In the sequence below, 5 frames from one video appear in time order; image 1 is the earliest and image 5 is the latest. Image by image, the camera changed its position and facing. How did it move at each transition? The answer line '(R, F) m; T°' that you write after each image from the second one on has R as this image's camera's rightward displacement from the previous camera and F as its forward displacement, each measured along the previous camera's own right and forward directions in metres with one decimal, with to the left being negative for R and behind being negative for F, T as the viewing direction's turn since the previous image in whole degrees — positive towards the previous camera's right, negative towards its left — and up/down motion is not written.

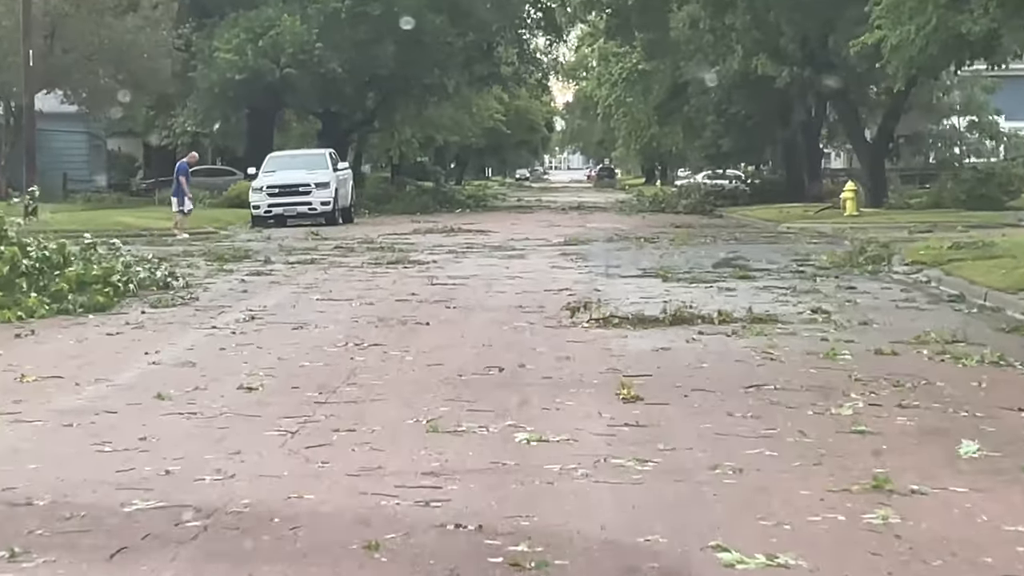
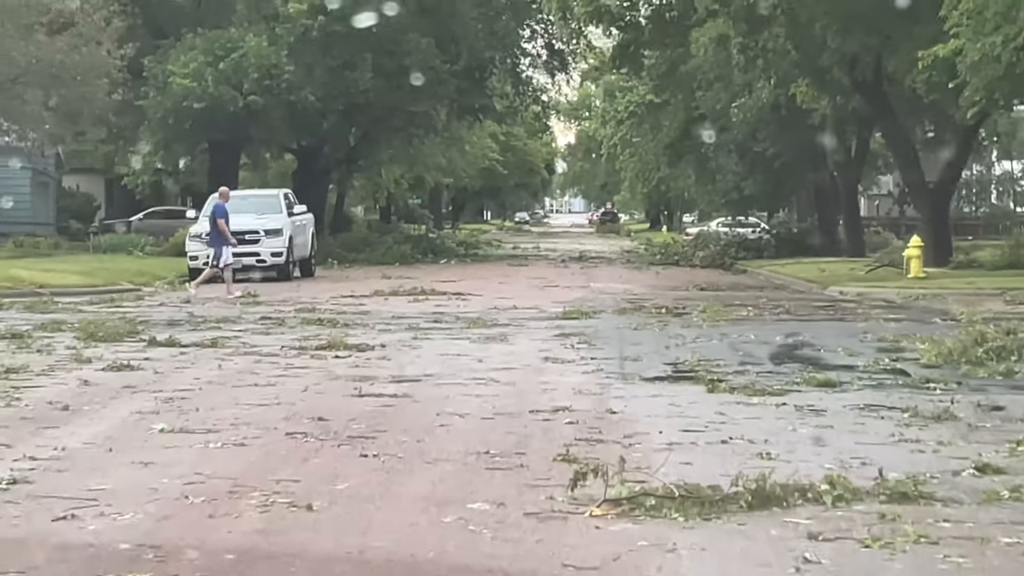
(+0.2, +6.2) m; 0°
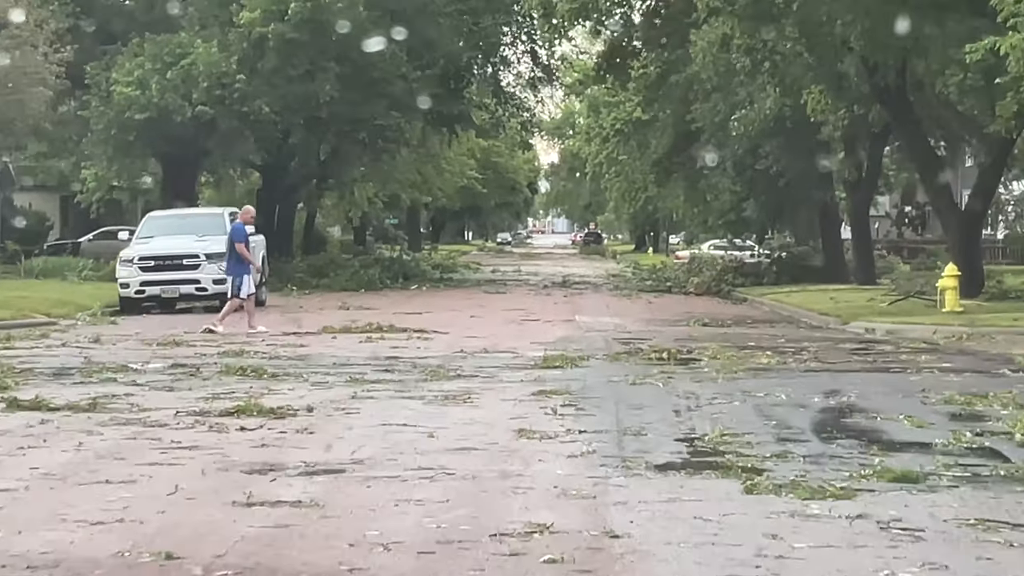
(+0.1, +3.6) m; 0°
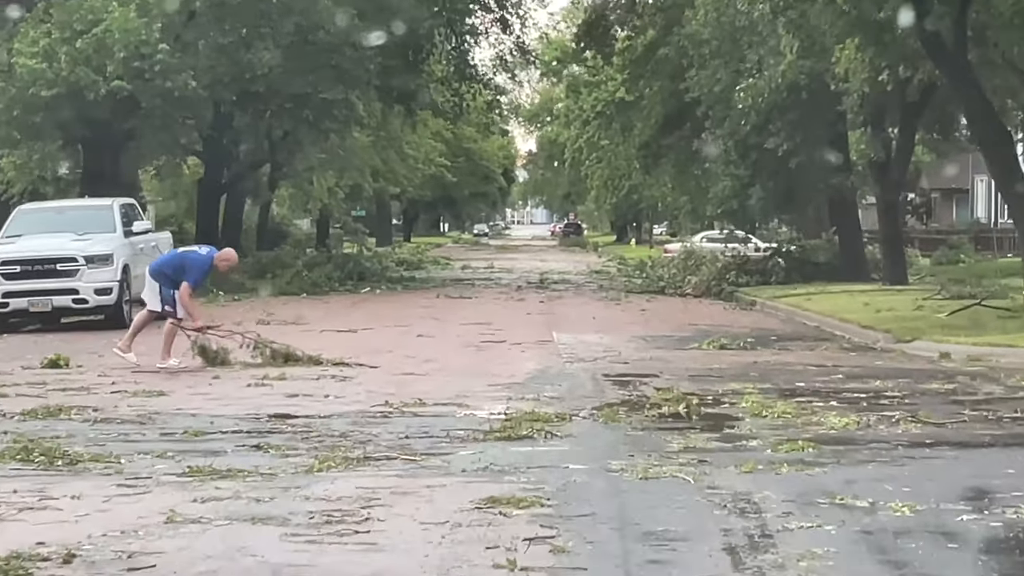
(+0.2, +5.6) m; +1°
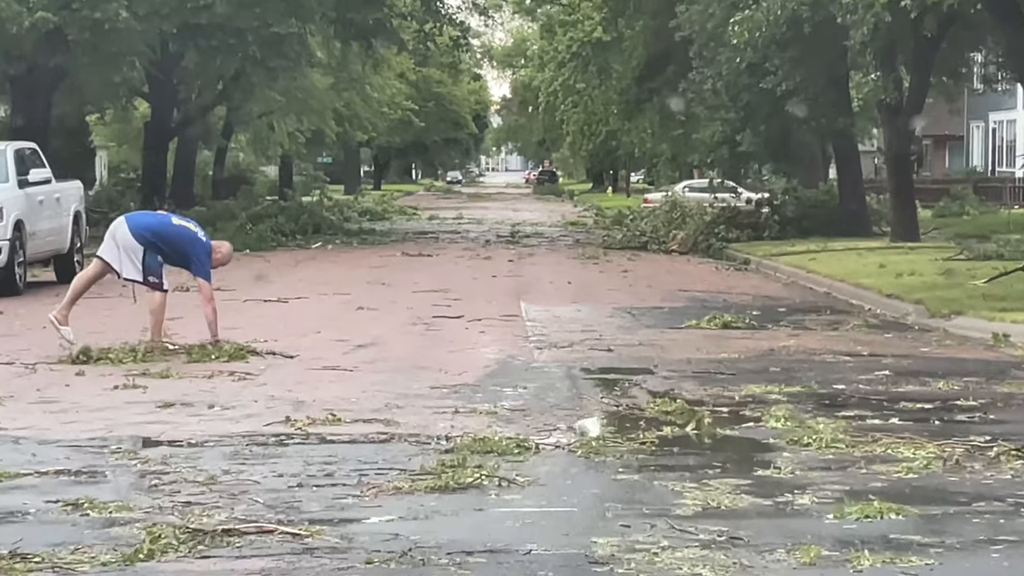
(+0.1, +3.2) m; +1°
